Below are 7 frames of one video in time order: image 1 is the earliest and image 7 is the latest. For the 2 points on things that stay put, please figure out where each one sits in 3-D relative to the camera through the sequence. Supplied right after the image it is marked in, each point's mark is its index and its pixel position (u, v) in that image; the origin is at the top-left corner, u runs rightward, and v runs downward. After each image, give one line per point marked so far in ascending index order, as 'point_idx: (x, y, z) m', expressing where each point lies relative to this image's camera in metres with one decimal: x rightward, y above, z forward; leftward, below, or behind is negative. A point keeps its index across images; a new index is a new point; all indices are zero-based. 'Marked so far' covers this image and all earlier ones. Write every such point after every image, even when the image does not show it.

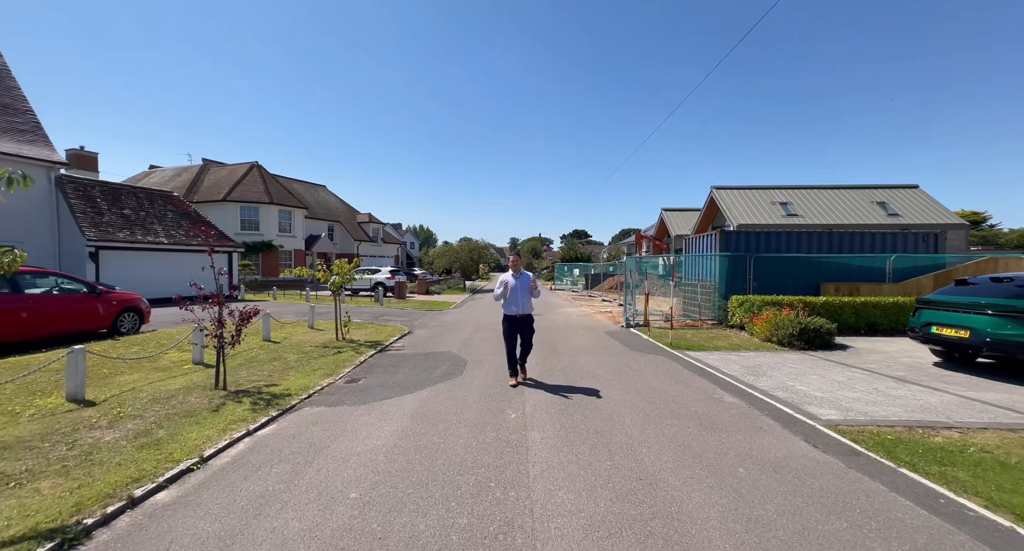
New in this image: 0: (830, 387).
0: (+4.9, -1.7, +7.1) m
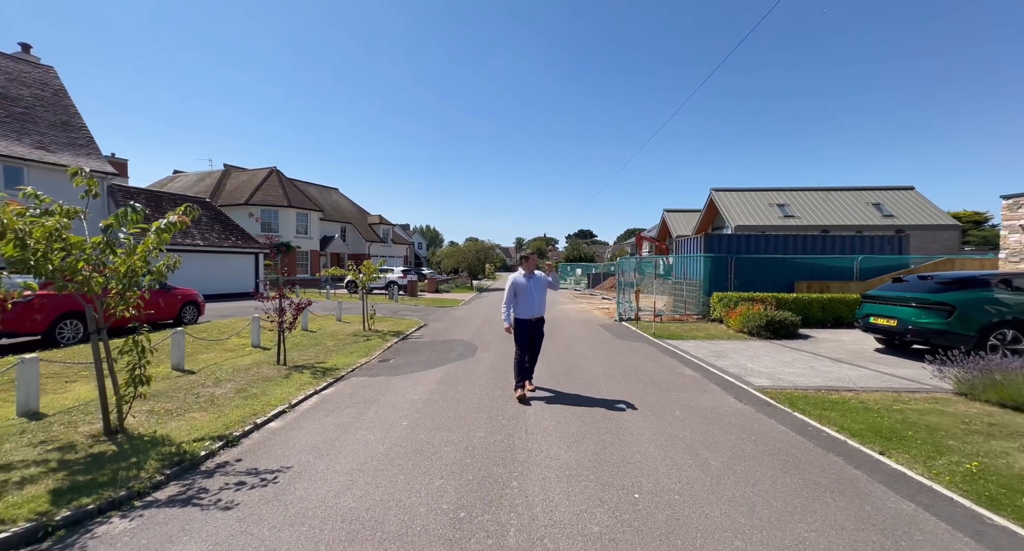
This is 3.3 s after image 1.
0: (+5.0, -1.7, +8.6) m
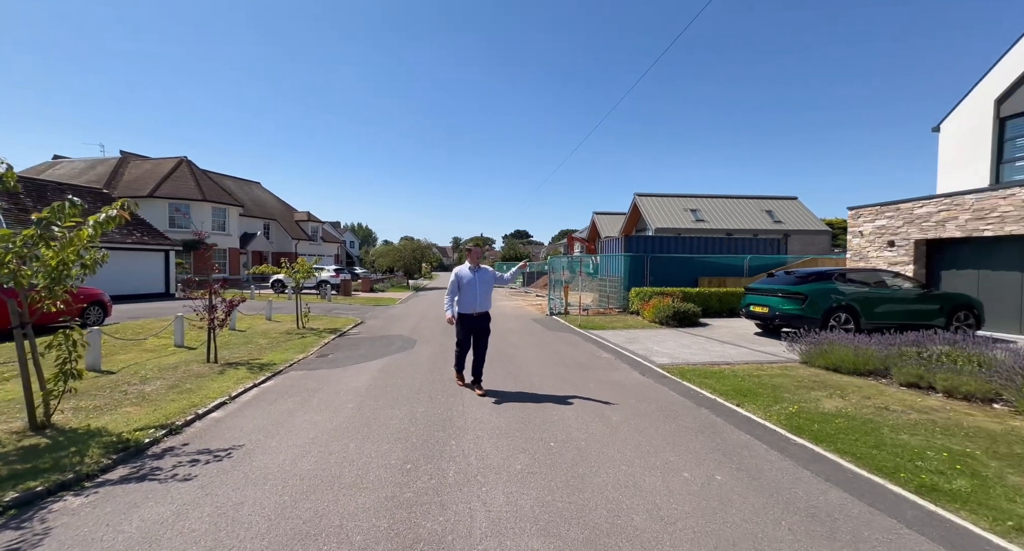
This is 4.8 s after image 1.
0: (+3.6, -1.6, +10.0) m
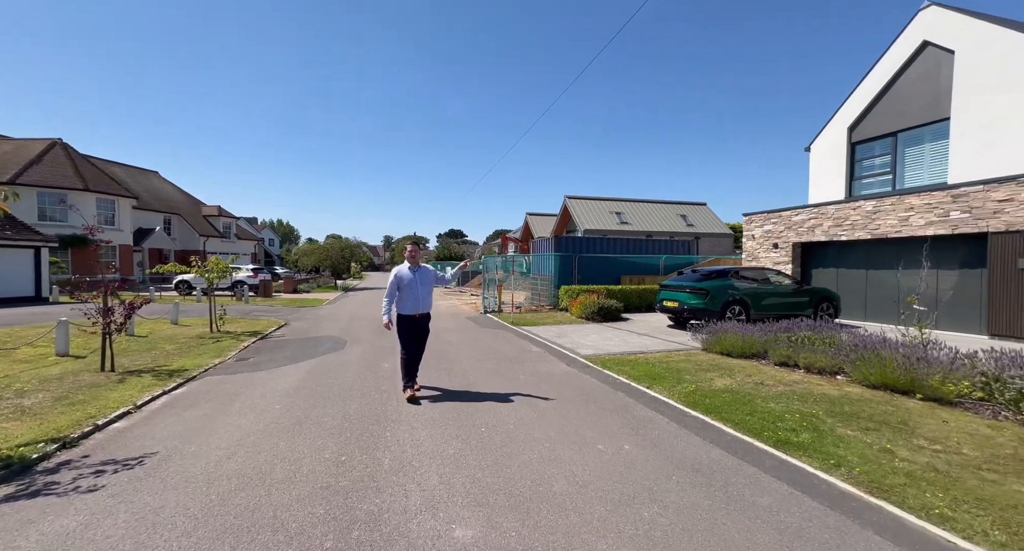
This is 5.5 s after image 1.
0: (+2.1, -1.5, +10.7) m
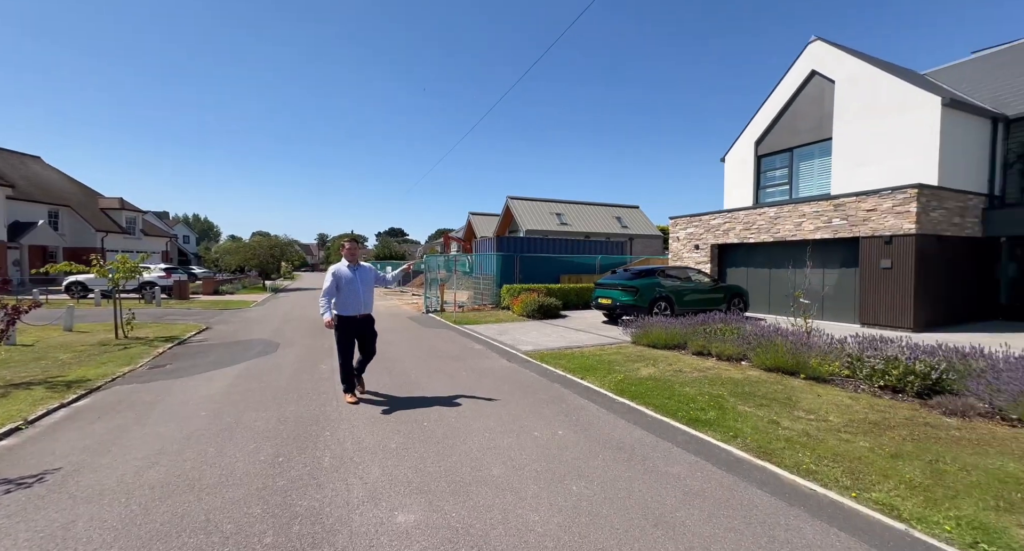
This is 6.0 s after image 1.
0: (+0.7, -1.5, +11.1) m
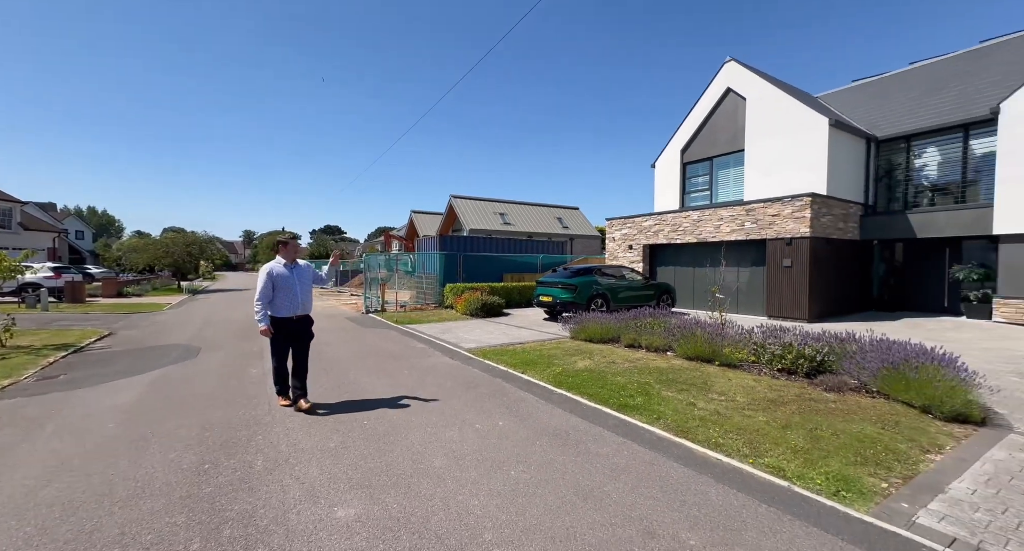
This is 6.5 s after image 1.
0: (-0.7, -1.5, +11.2) m
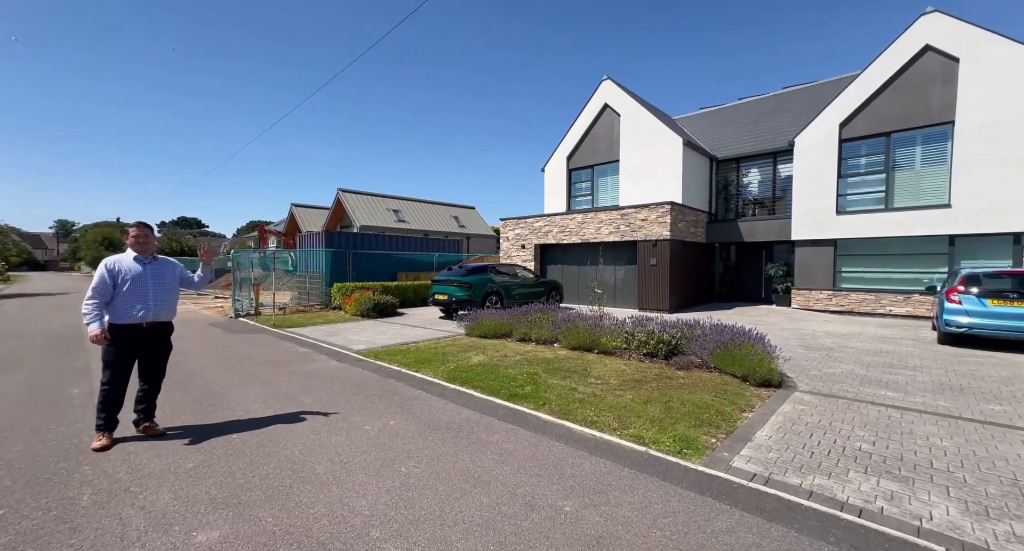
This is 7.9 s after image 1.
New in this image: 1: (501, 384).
0: (-3.3, -1.4, +10.9) m
1: (-0.1, -1.1, +4.7) m
